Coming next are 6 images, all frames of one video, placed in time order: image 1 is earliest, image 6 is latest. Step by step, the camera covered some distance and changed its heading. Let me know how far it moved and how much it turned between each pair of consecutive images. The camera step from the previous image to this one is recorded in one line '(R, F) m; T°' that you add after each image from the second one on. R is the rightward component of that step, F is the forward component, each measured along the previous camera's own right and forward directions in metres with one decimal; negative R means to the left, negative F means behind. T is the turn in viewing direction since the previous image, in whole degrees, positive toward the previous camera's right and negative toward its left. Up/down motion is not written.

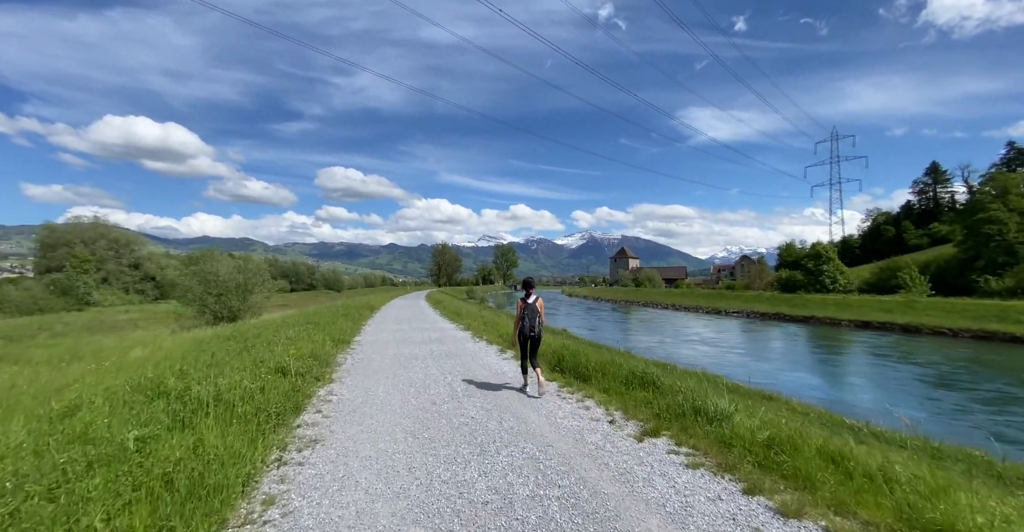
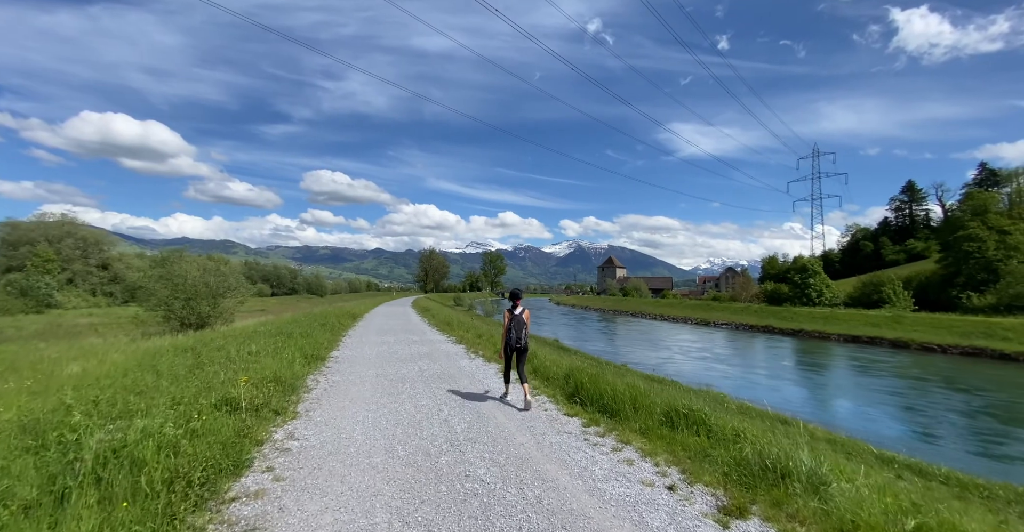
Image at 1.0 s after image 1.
(-0.4, +1.7) m; +2°
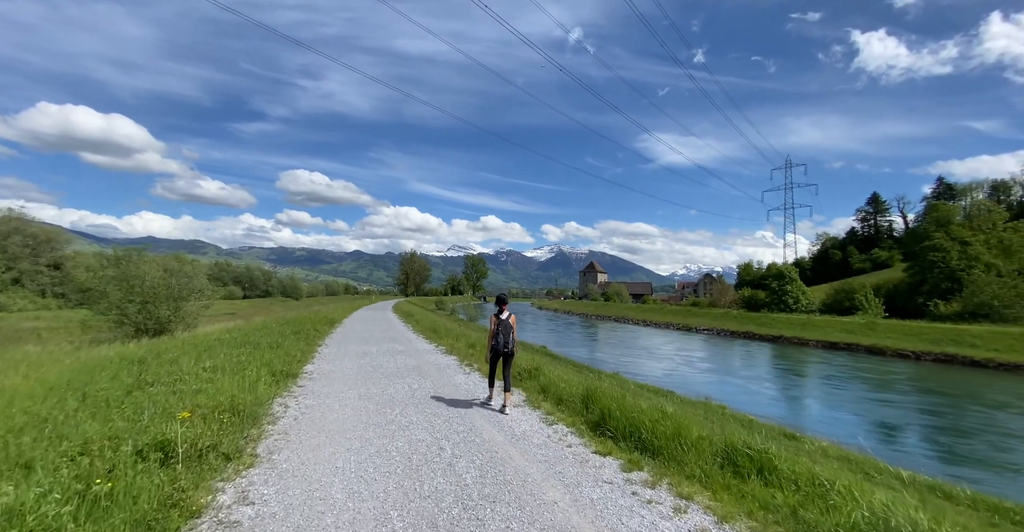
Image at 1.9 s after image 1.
(-0.5, +1.5) m; +3°
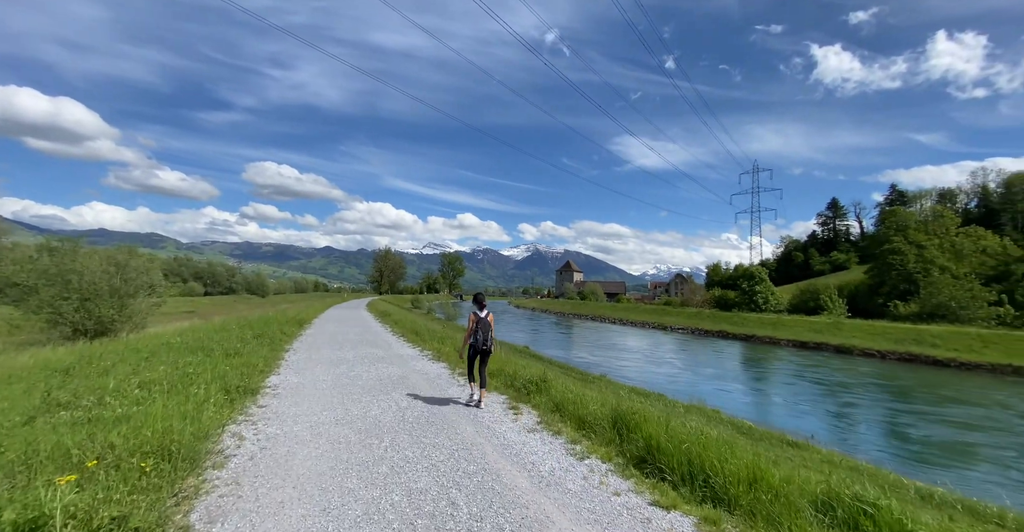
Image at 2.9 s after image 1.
(-0.6, +1.6) m; +3°
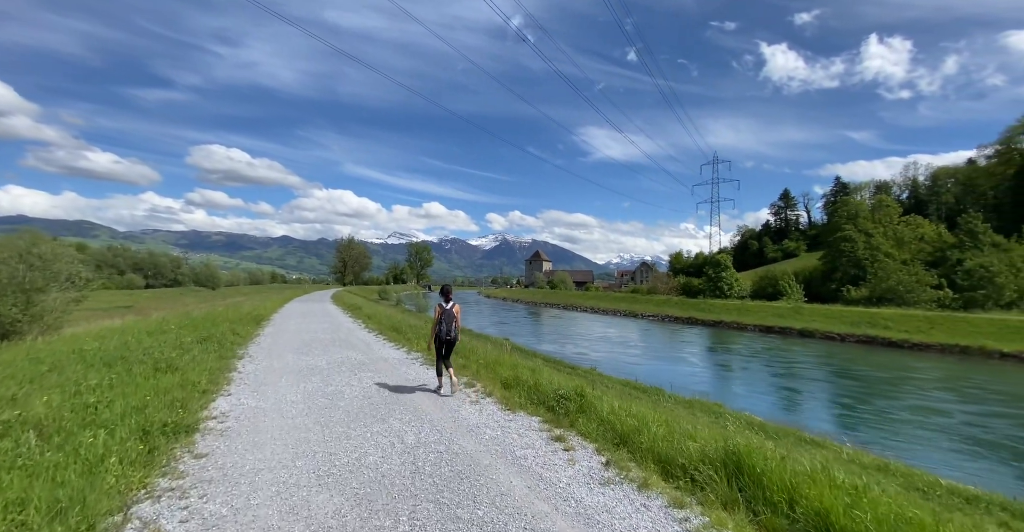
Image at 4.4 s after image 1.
(-1.1, +2.3) m; +4°
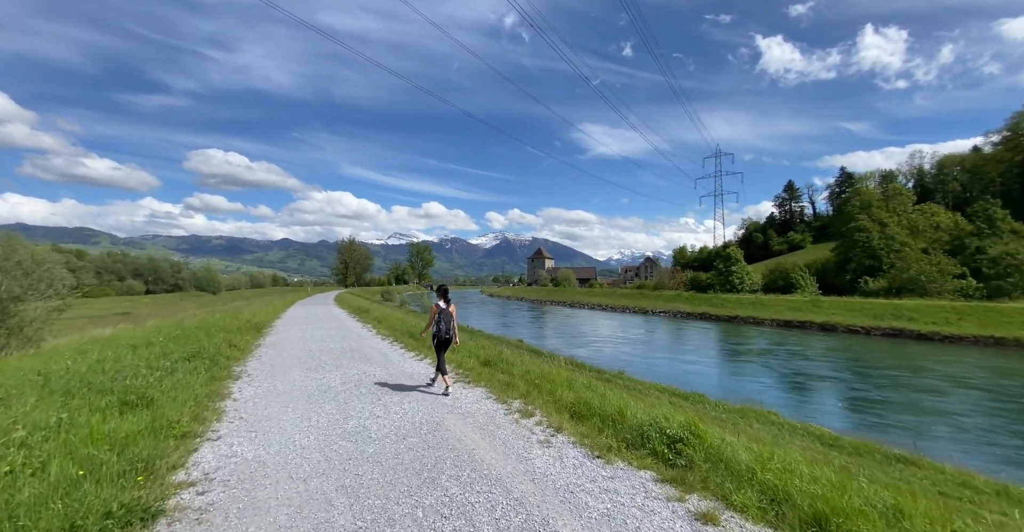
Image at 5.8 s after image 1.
(-1.1, +2.1) m; 0°
